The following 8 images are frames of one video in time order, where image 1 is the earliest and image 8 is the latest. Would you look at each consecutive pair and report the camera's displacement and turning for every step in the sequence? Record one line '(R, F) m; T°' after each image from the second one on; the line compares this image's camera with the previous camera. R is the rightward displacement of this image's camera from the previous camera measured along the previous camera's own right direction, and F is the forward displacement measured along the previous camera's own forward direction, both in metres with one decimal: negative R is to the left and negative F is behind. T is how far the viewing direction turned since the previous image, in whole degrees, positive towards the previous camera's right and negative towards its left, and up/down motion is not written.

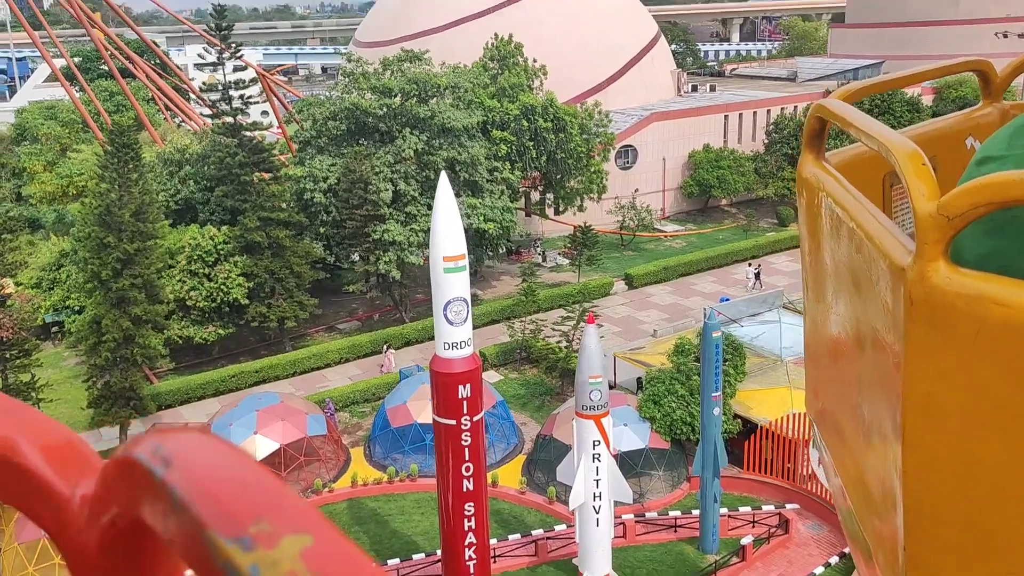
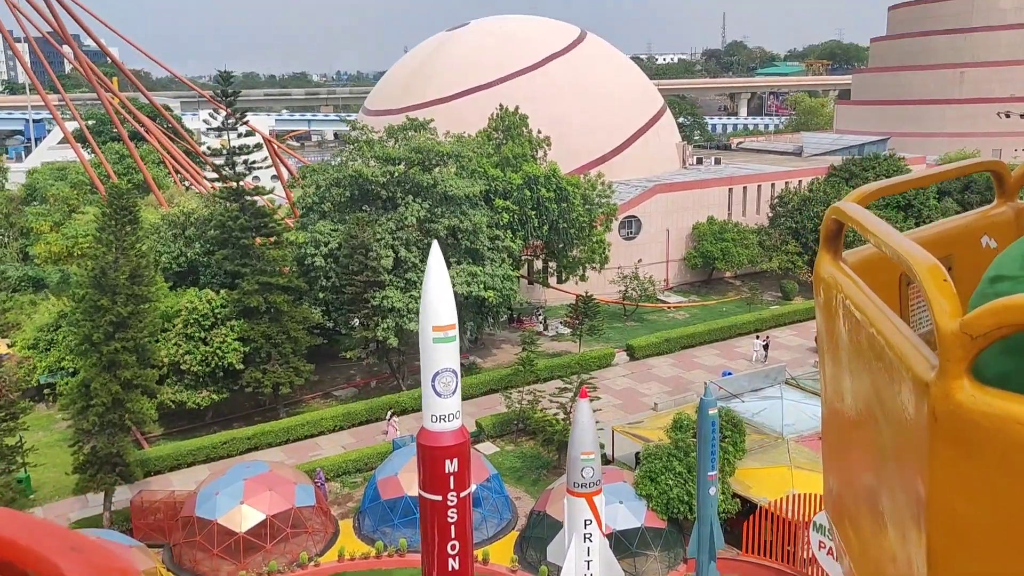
(+0.3, +0.3) m; -1°
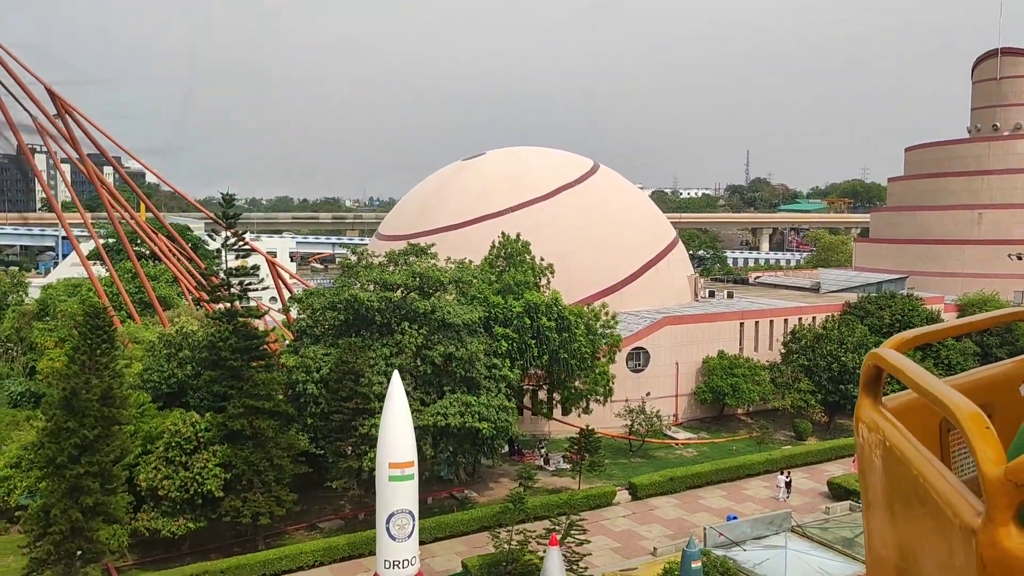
(+0.9, +0.7) m; -2°
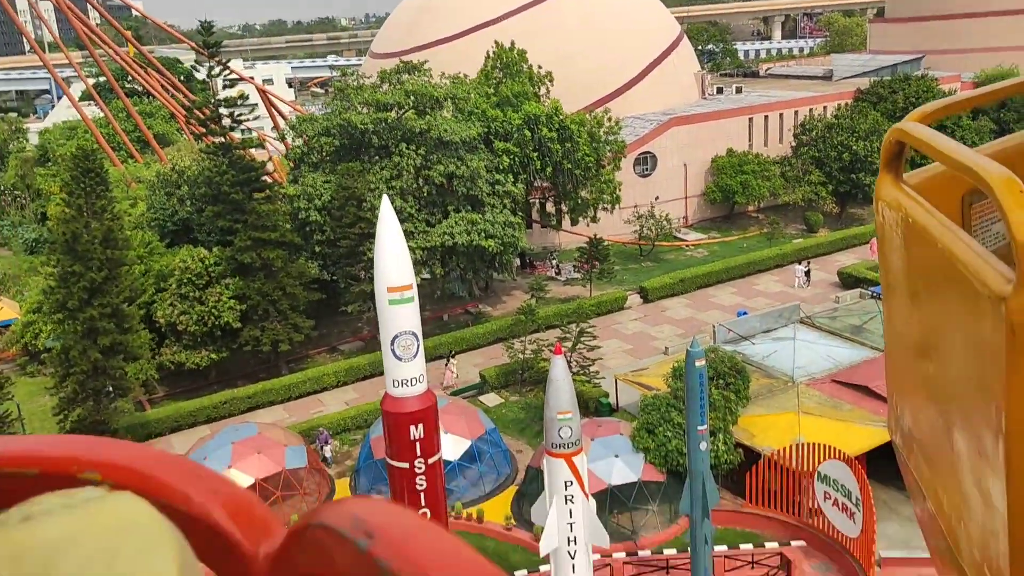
(+0.3, +0.3) m; -1°
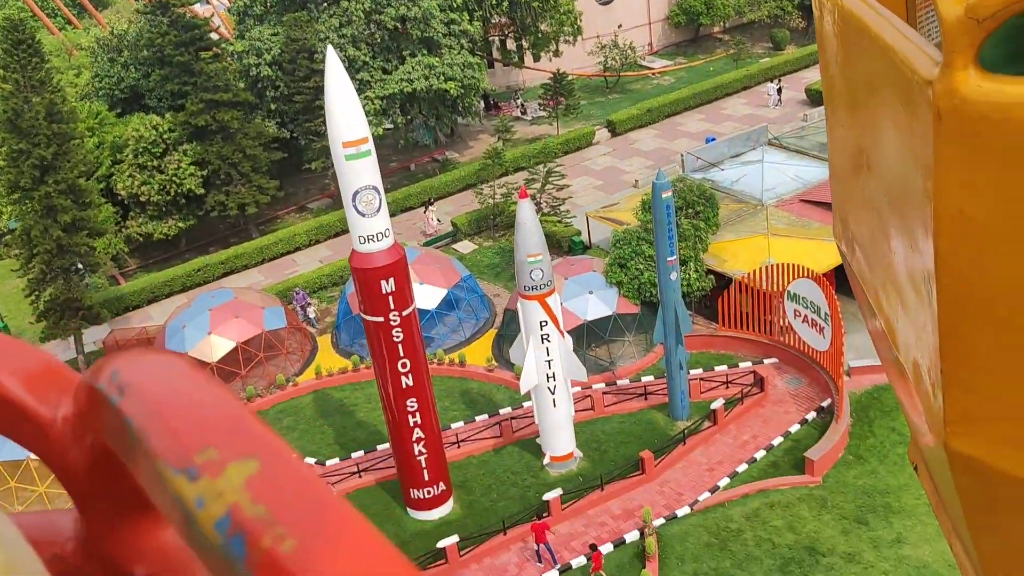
(+0.2, +0.1) m; +1°
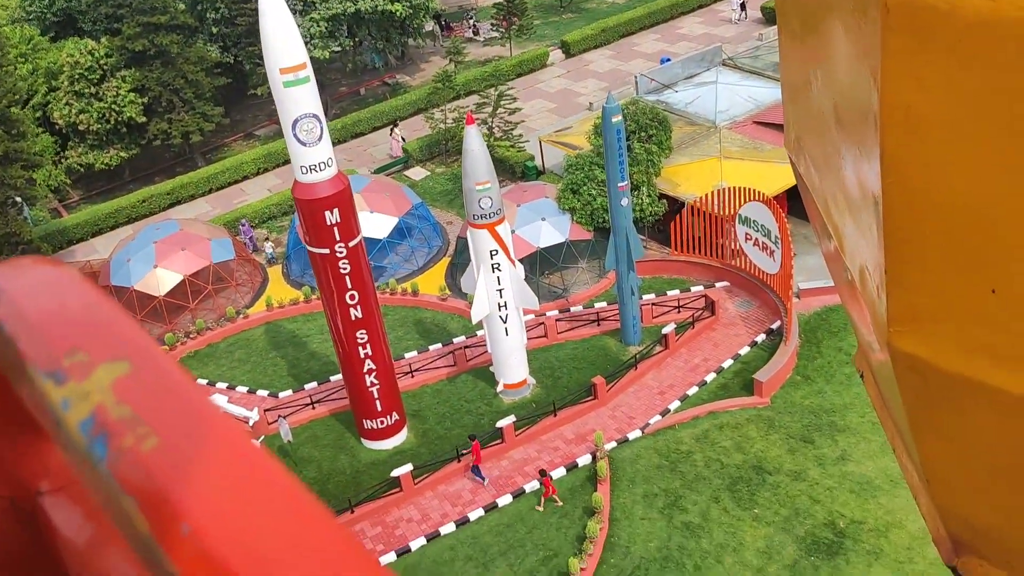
(+0.2, +0.1) m; +2°
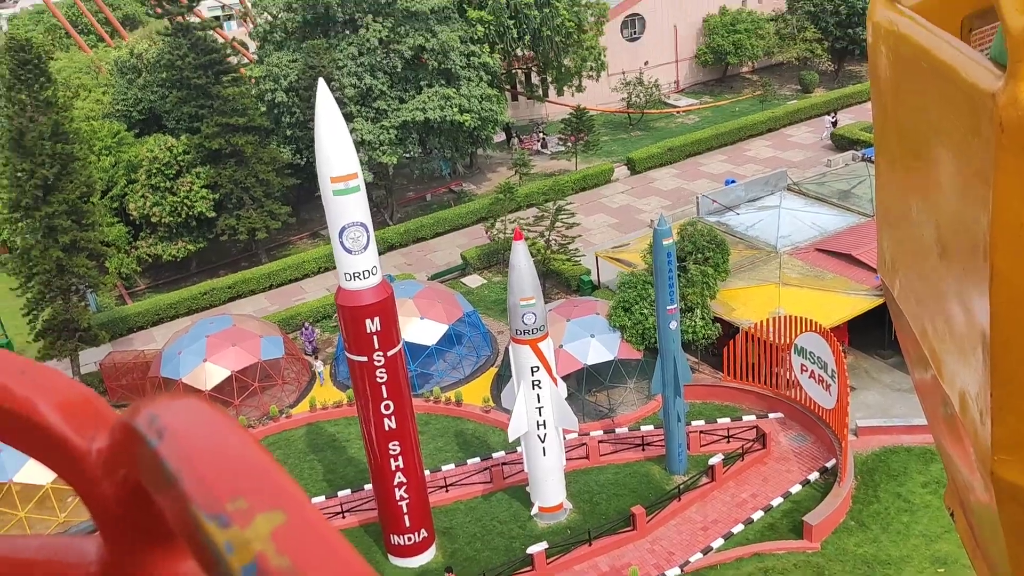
(+0.4, +0.3) m; -4°
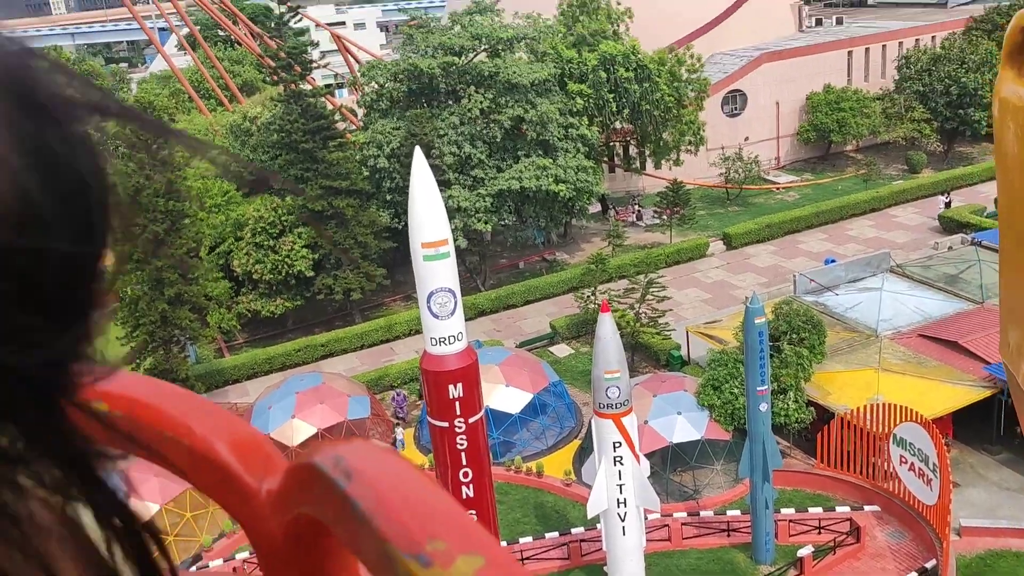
(+0.1, +0.1) m; -6°
